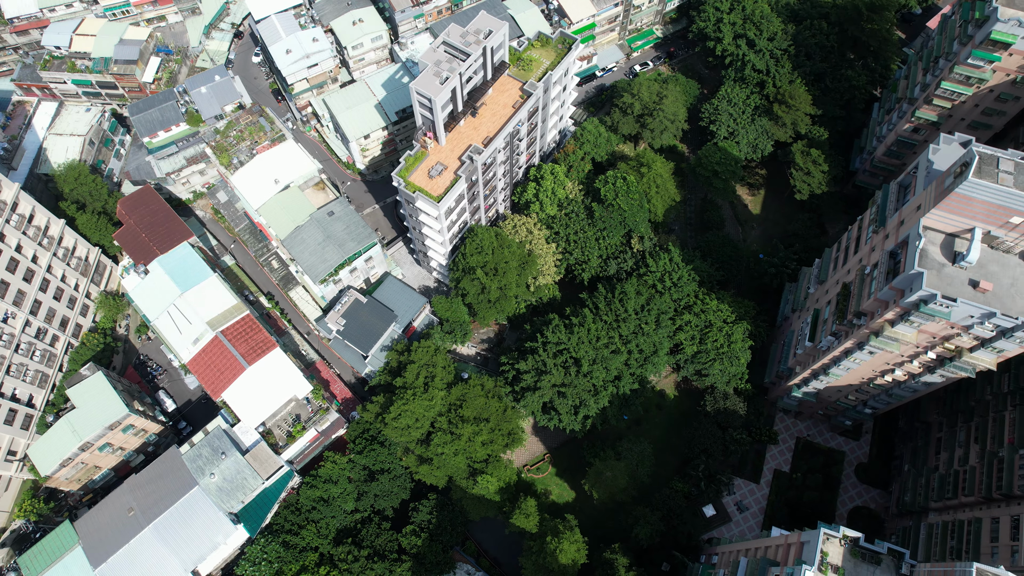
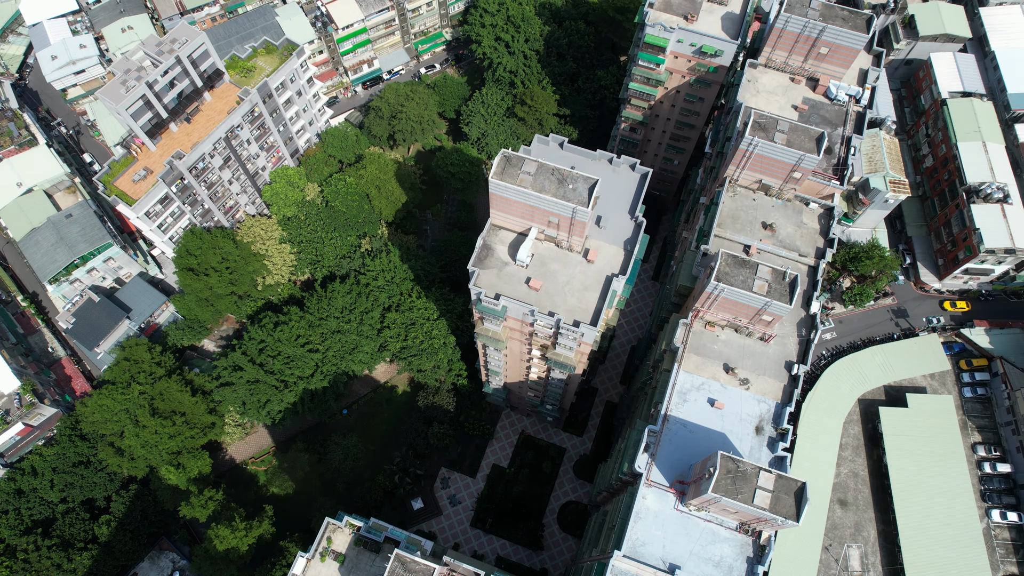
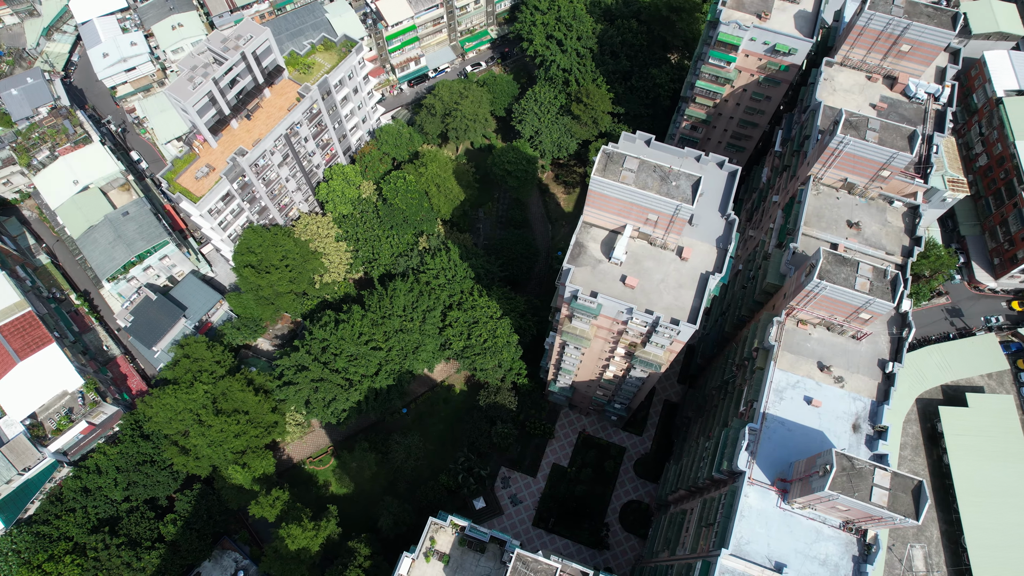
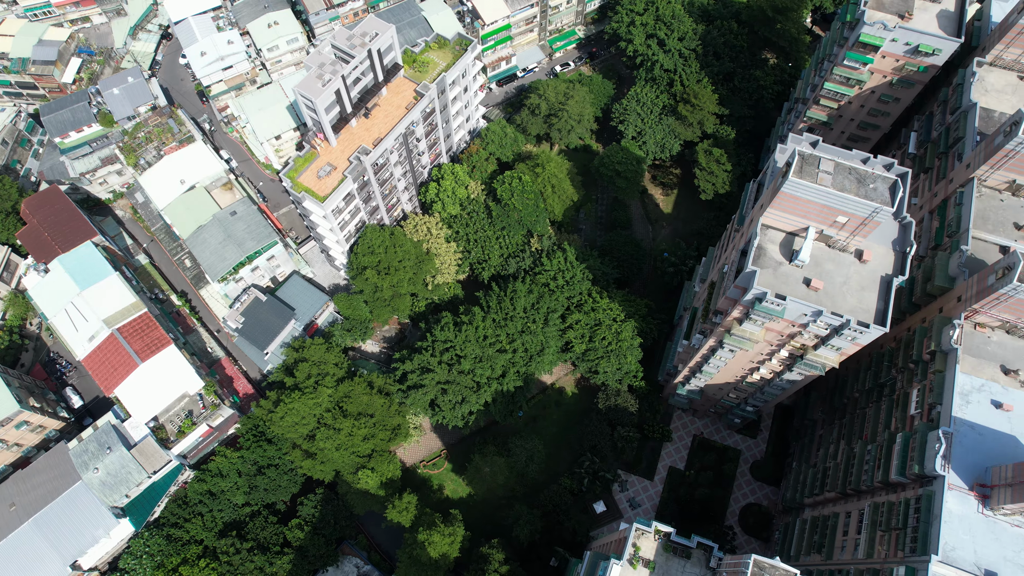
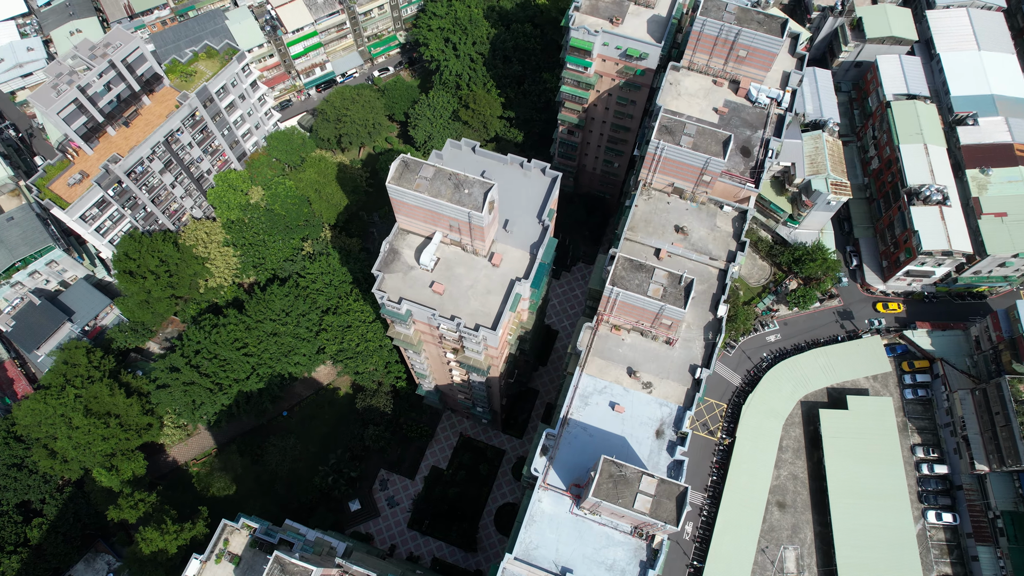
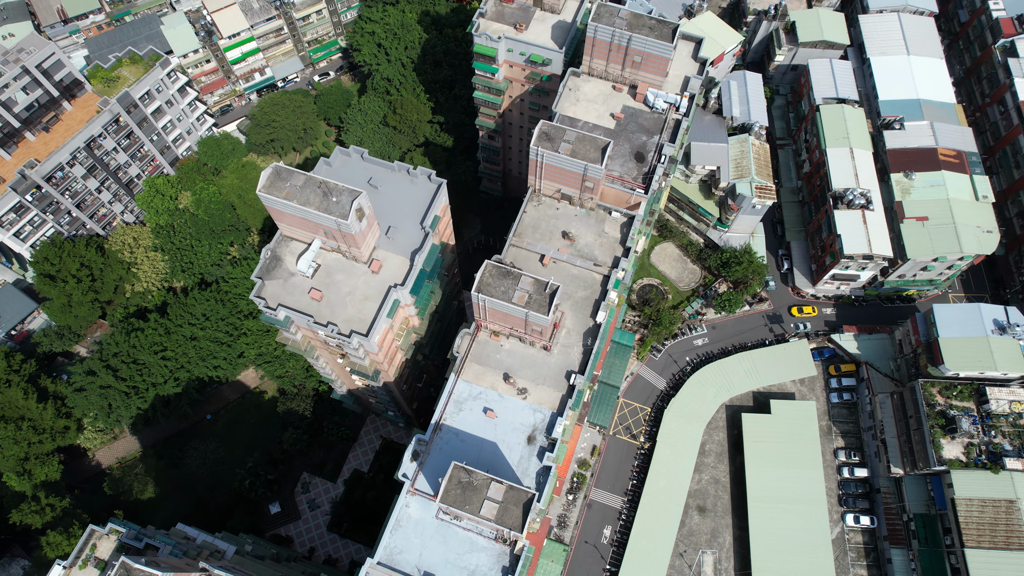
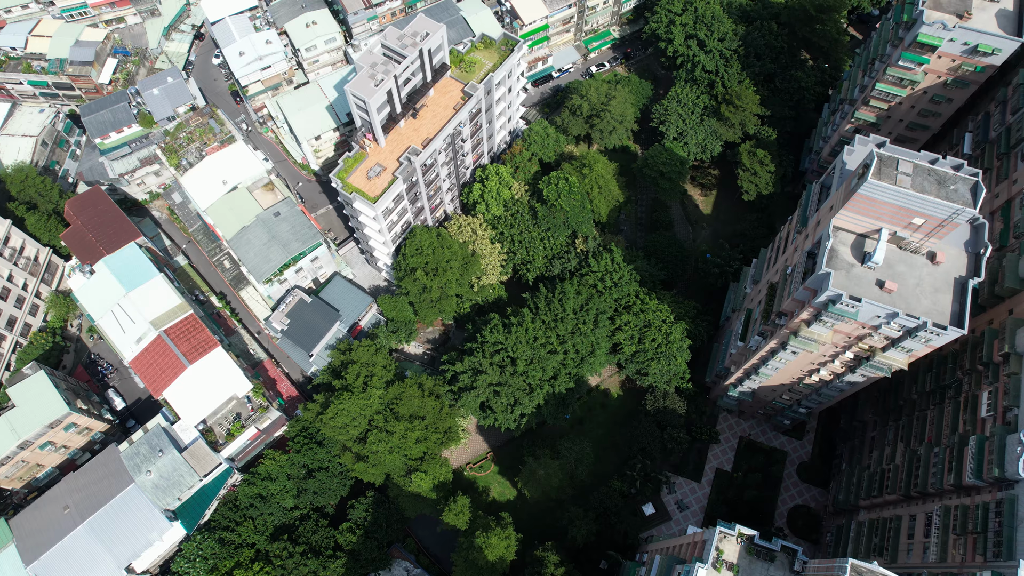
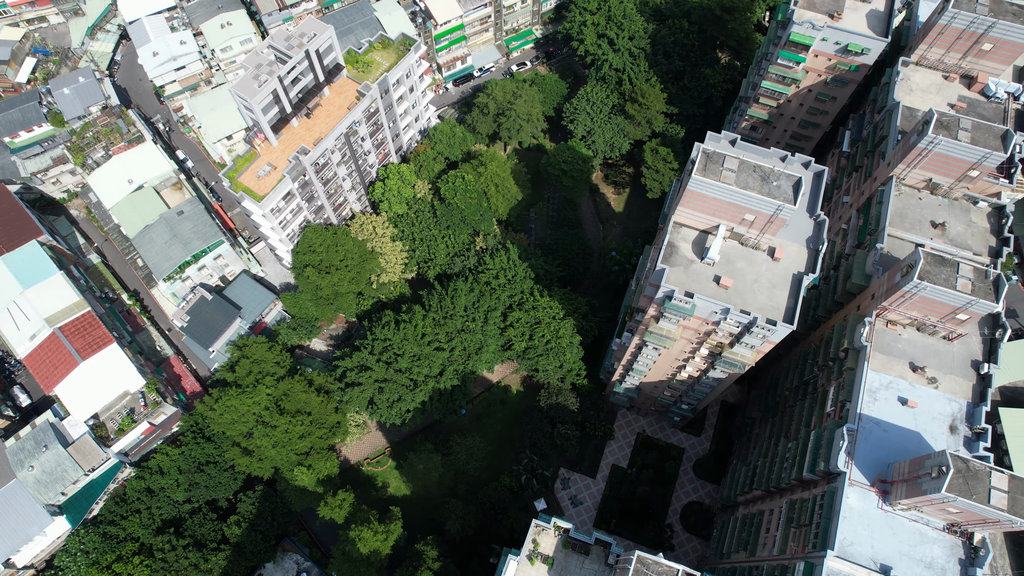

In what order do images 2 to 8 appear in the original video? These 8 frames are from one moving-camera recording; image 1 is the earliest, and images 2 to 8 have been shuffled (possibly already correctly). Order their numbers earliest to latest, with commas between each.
7, 4, 8, 3, 2, 5, 6
